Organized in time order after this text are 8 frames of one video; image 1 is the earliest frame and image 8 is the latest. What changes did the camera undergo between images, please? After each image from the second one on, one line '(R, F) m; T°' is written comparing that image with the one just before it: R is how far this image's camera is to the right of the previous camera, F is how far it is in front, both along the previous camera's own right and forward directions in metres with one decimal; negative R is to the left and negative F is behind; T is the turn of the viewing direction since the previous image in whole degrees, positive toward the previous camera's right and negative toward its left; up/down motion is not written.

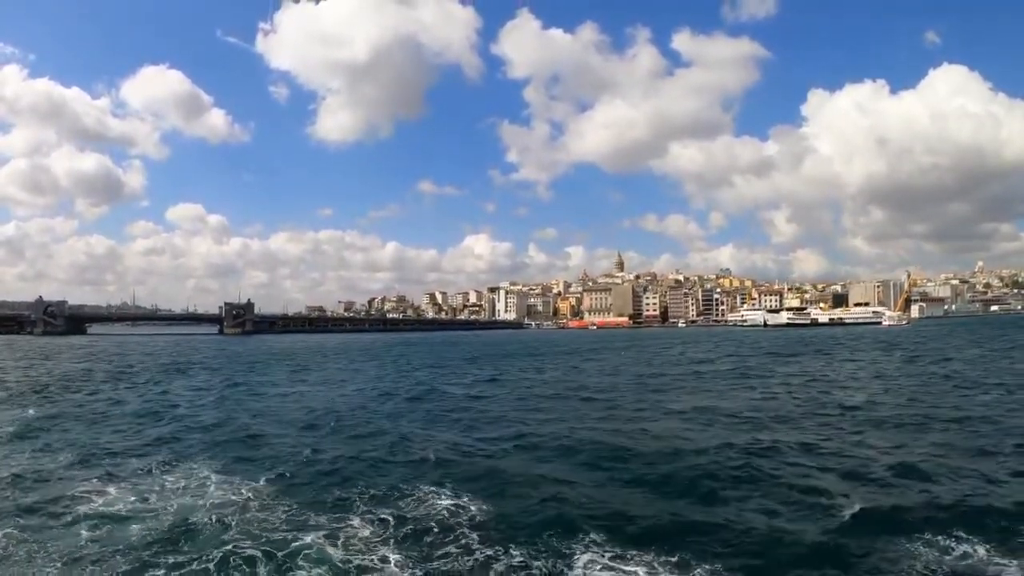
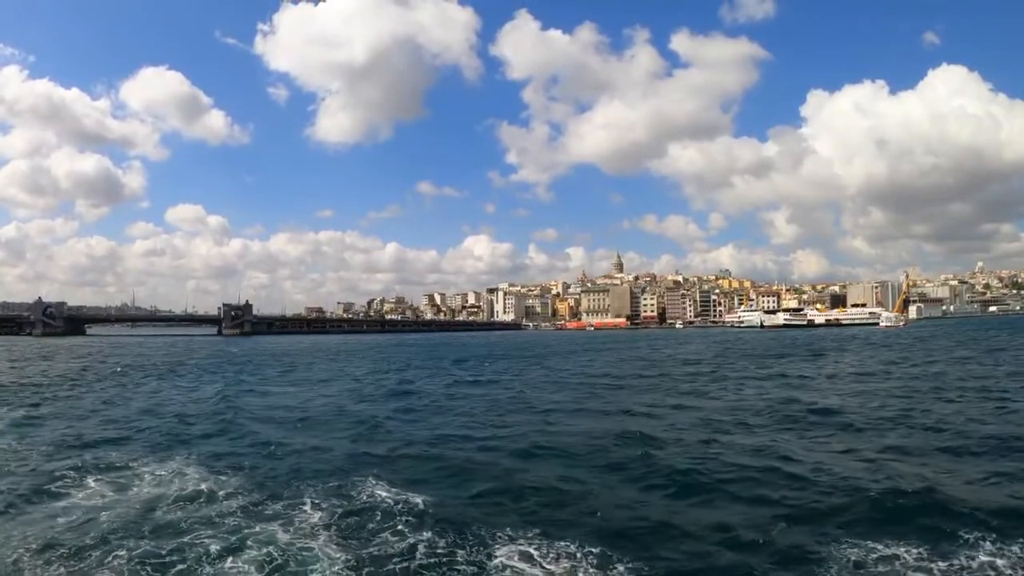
(+0.8, 0.0) m; 0°
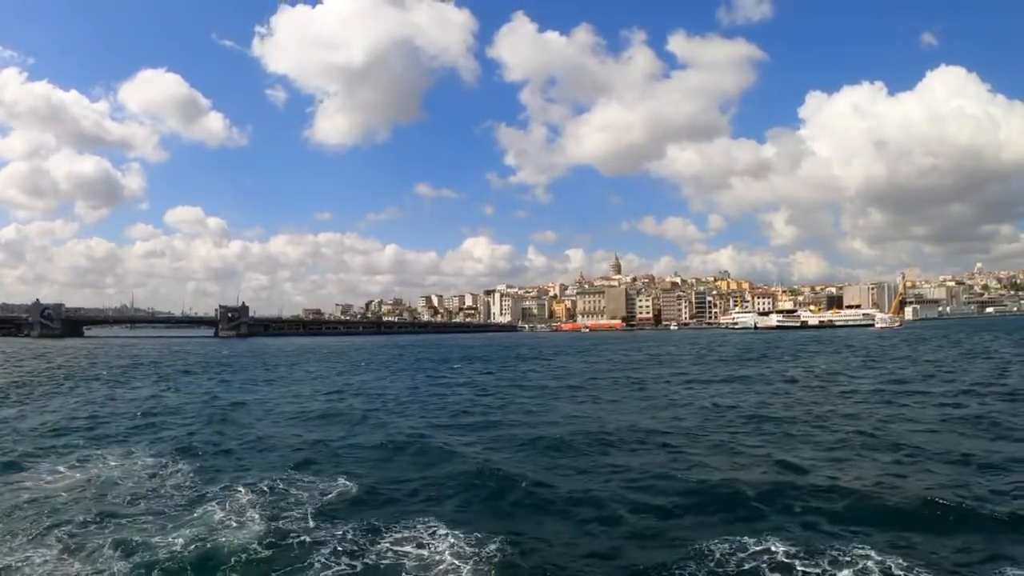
(+1.3, -0.1) m; 0°
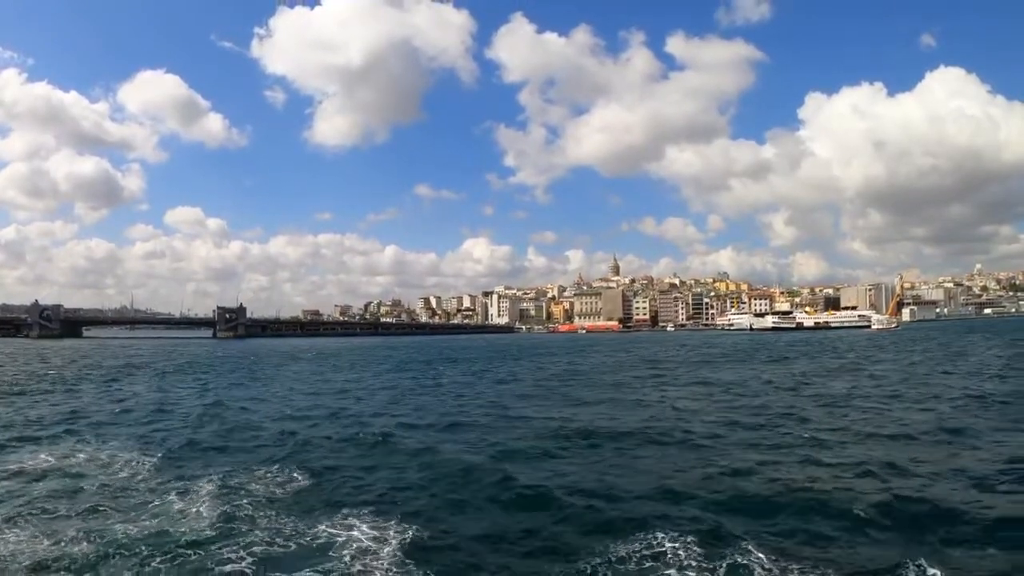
(+0.8, 0.0) m; 0°
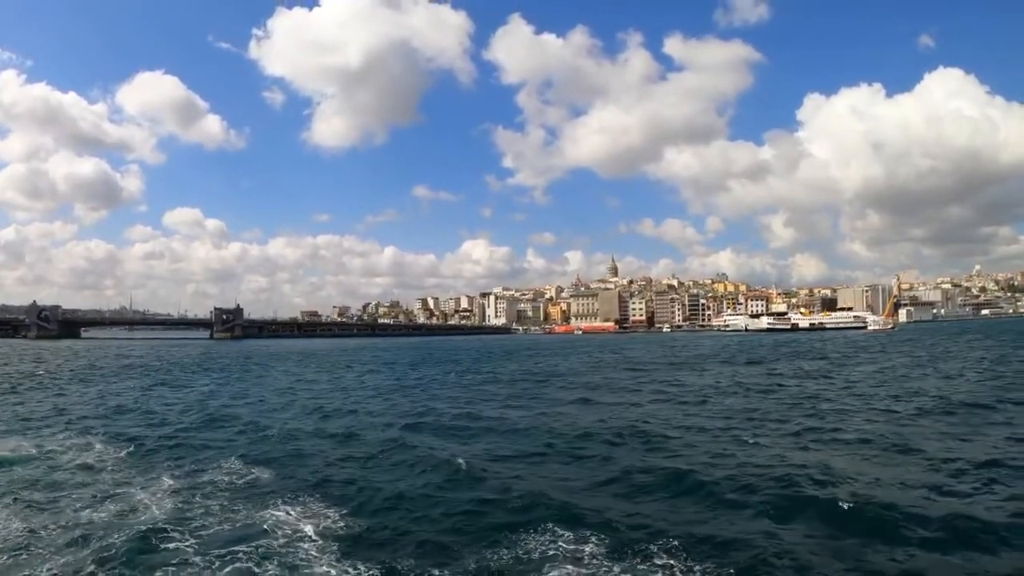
(+0.9, 0.0) m; 0°
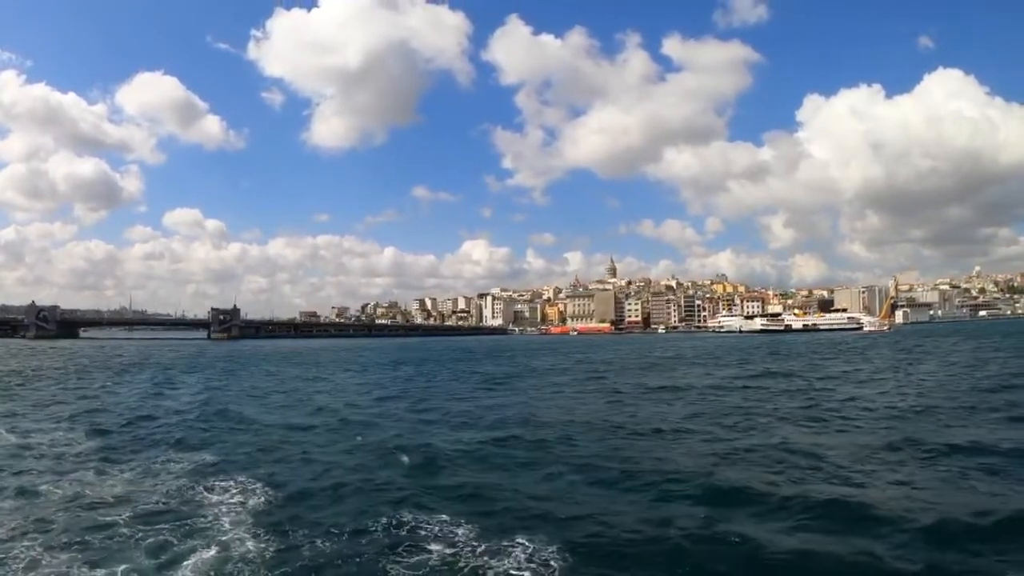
(+1.2, -0.1) m; 0°
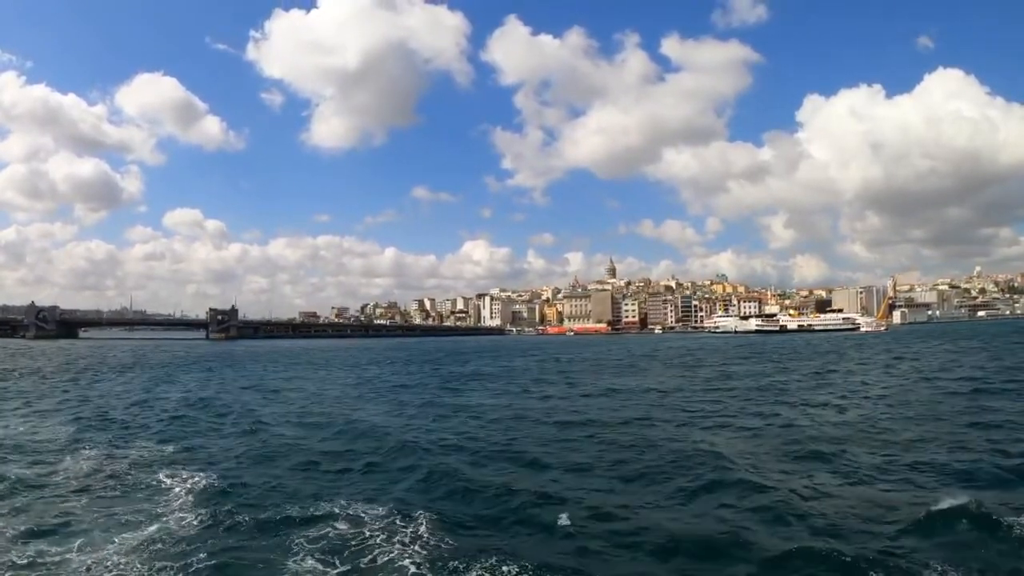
(+1.0, -0.1) m; 0°
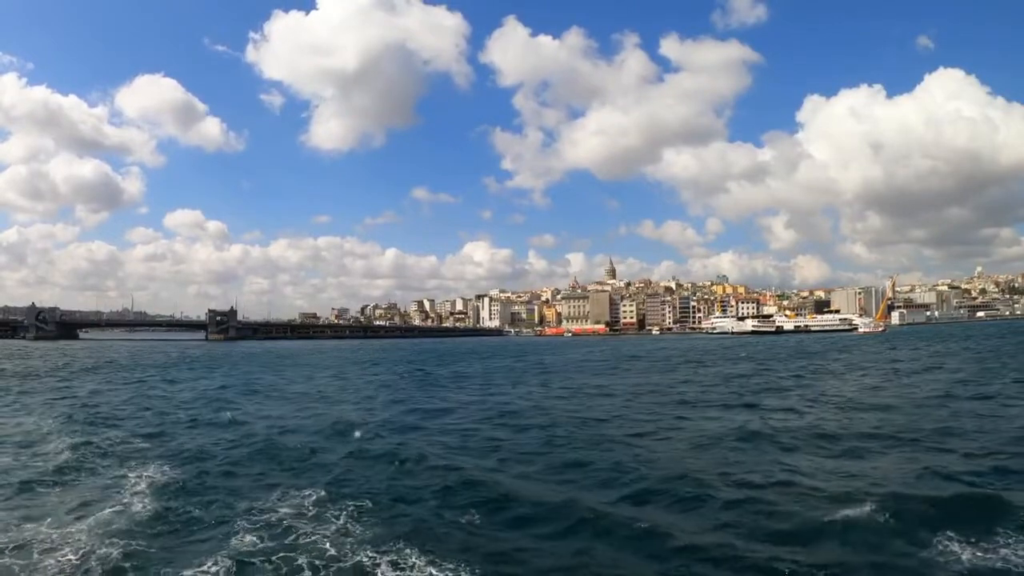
(+0.7, -0.2) m; 0°
